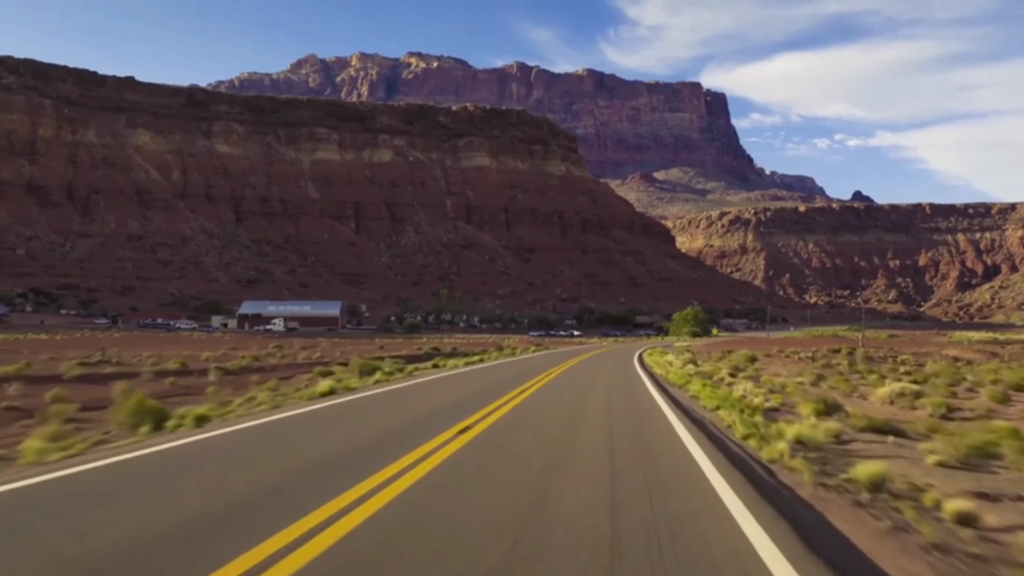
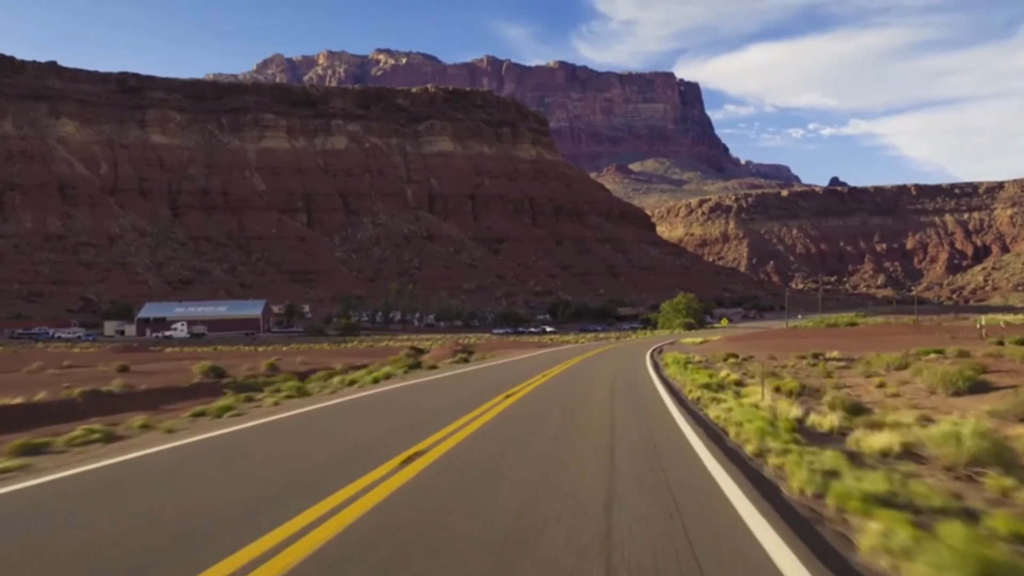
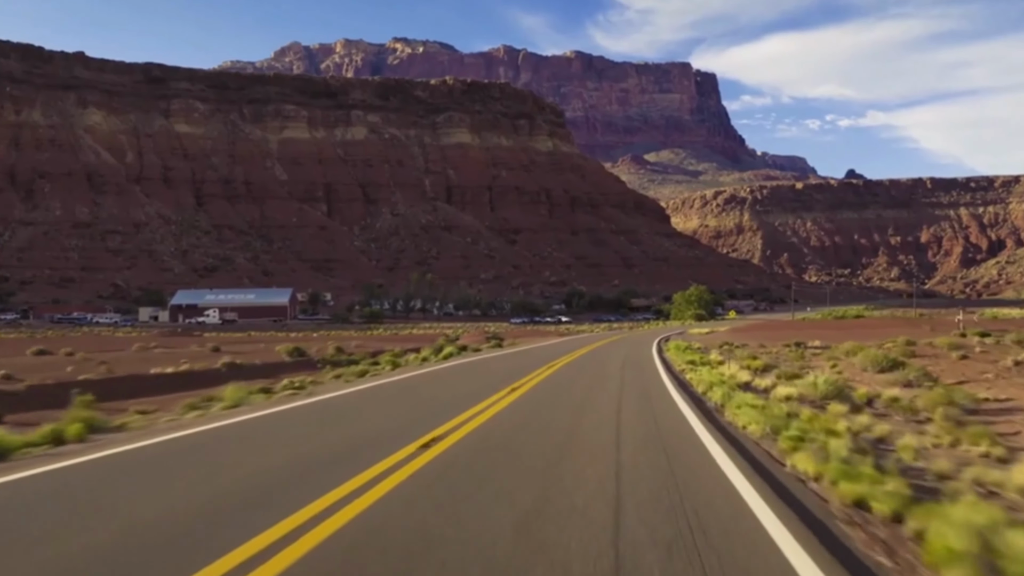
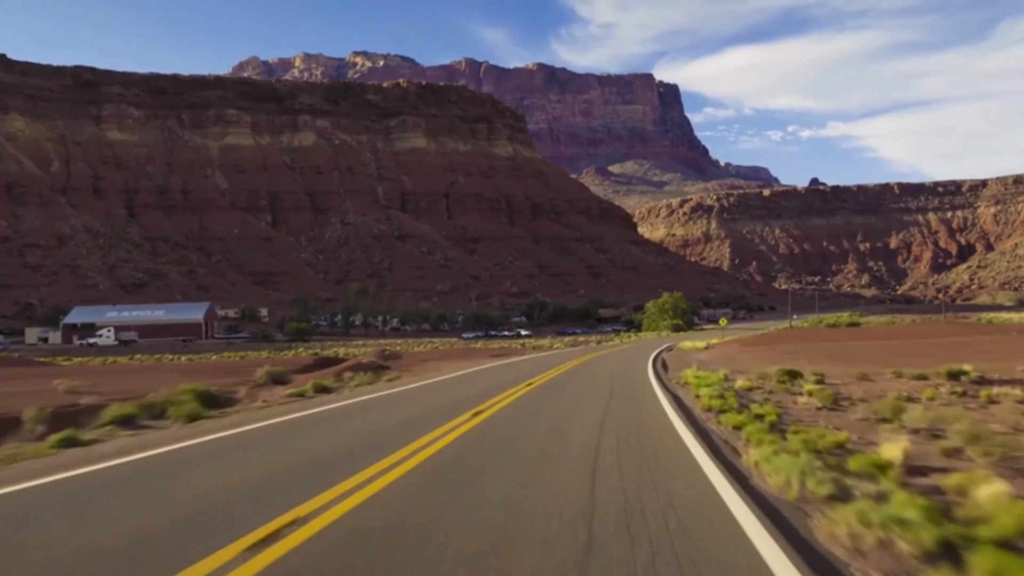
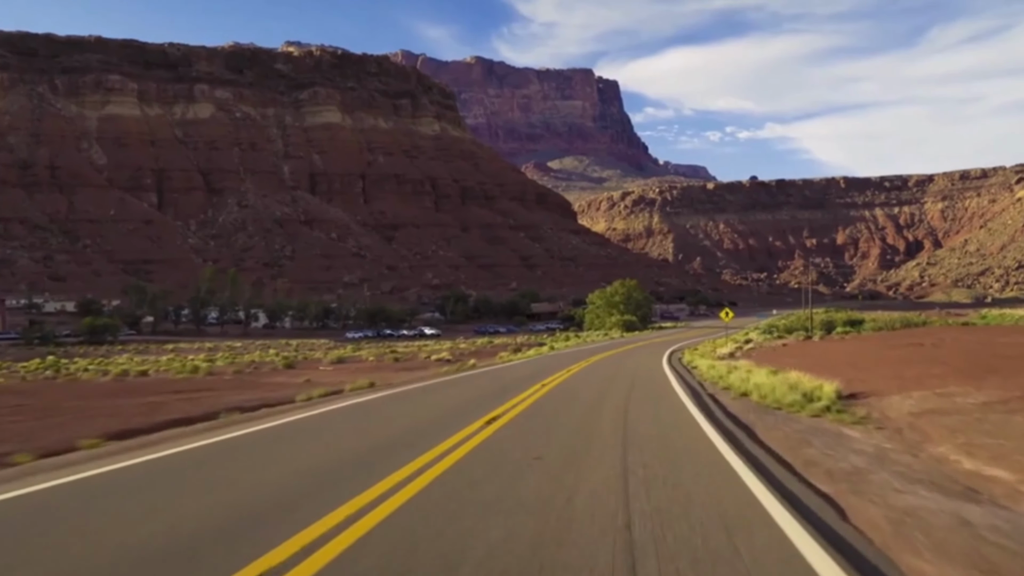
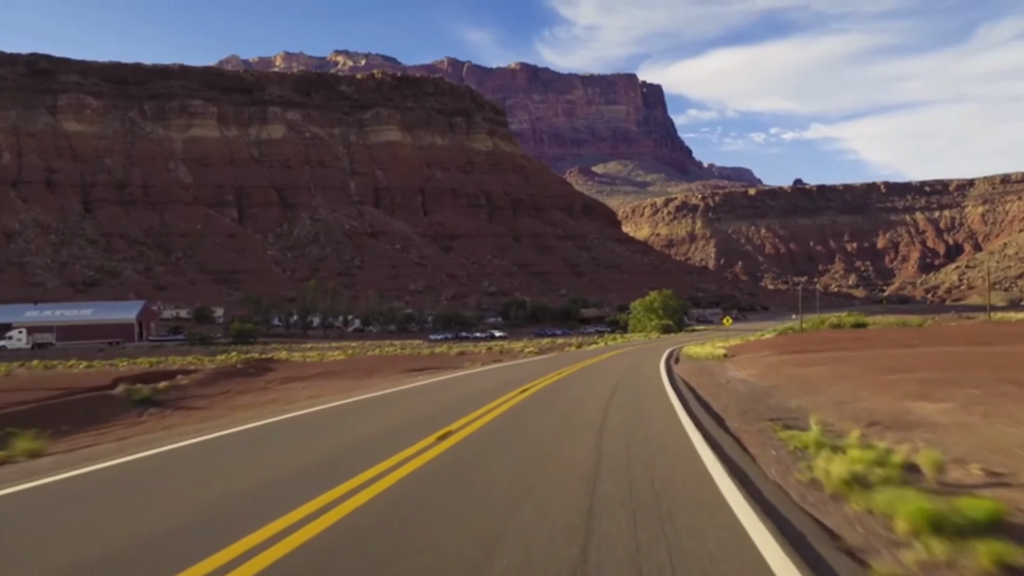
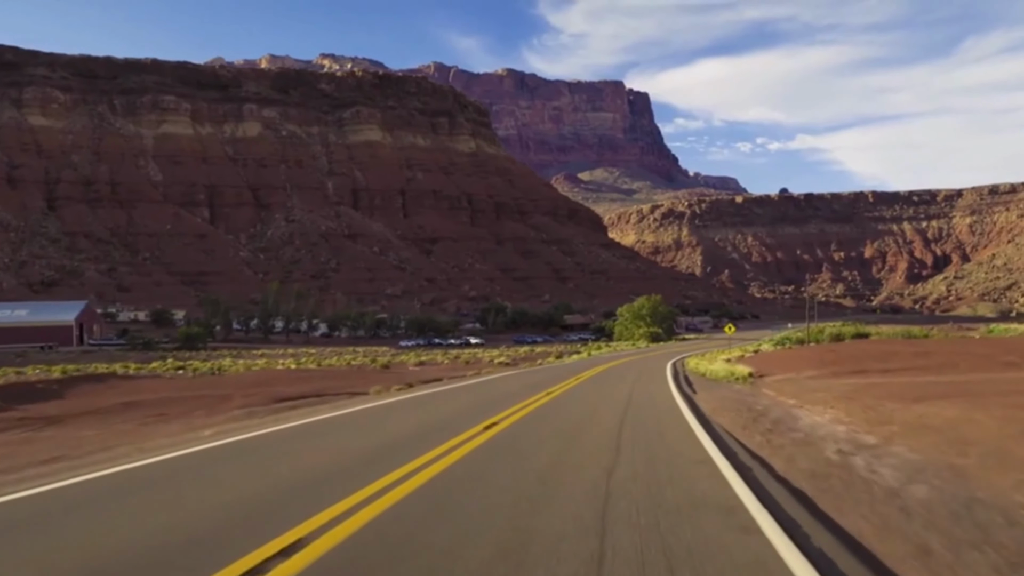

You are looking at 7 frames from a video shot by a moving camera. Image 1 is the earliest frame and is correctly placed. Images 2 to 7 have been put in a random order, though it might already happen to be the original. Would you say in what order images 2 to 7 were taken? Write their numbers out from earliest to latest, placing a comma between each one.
3, 2, 4, 6, 7, 5
